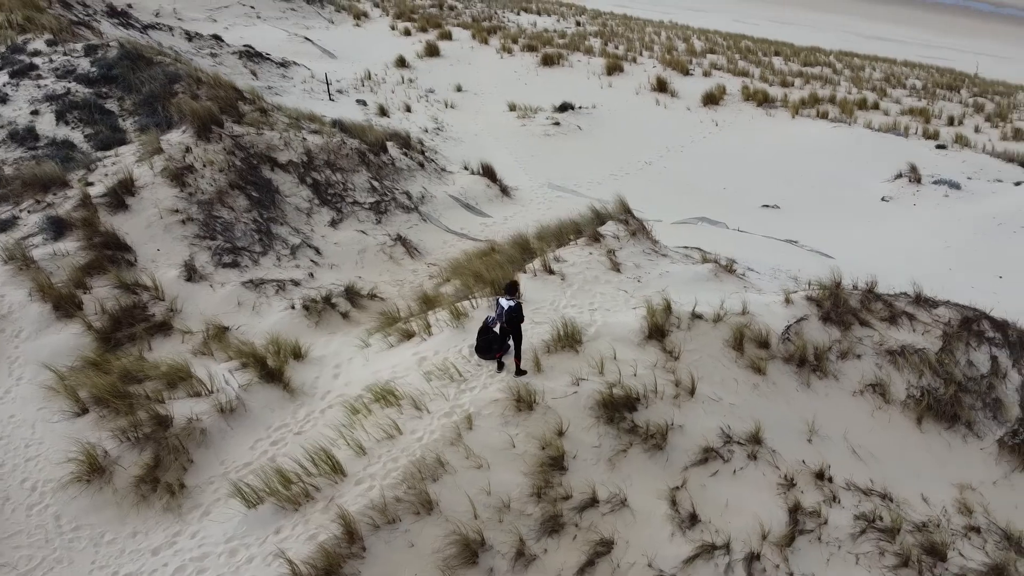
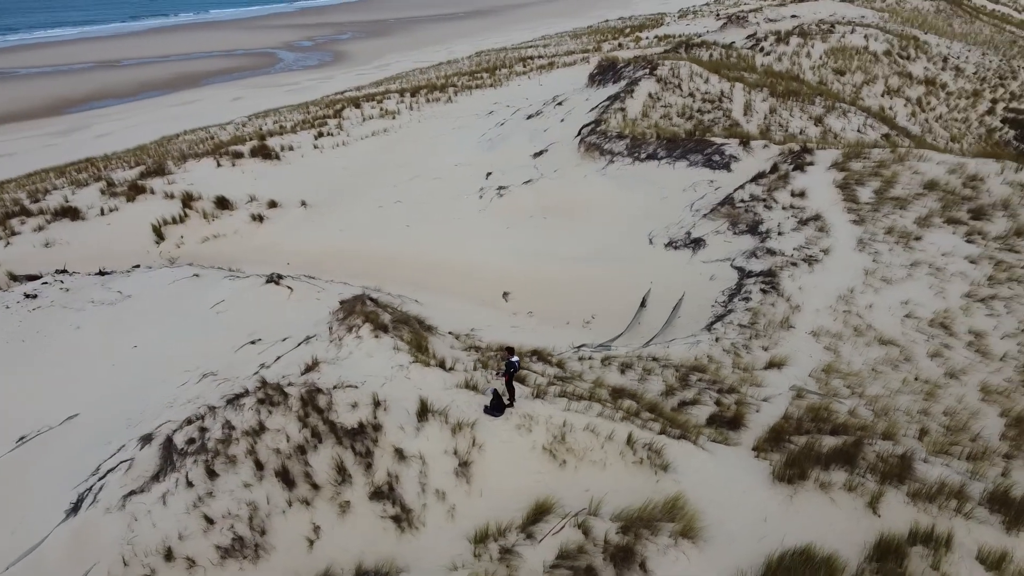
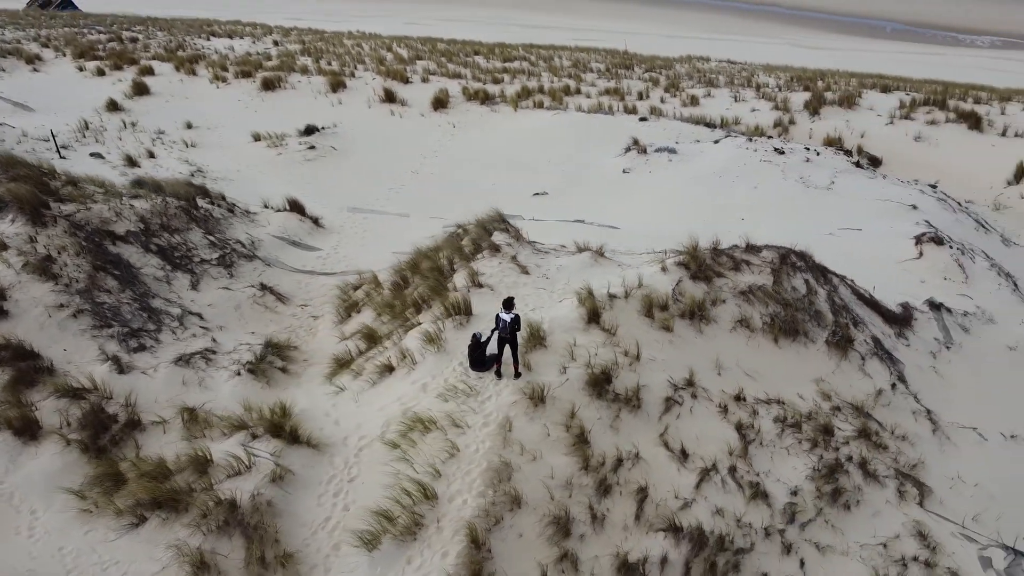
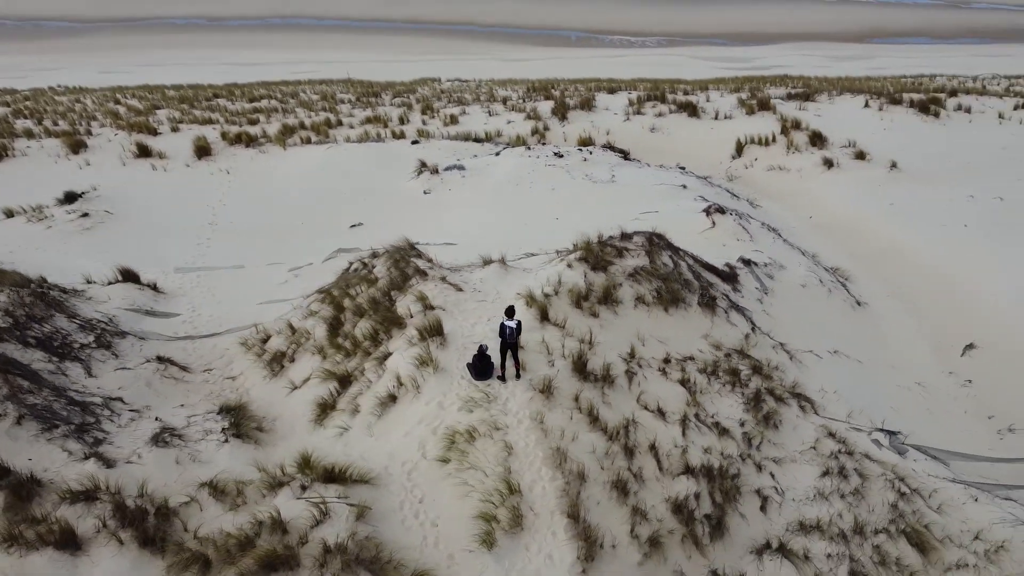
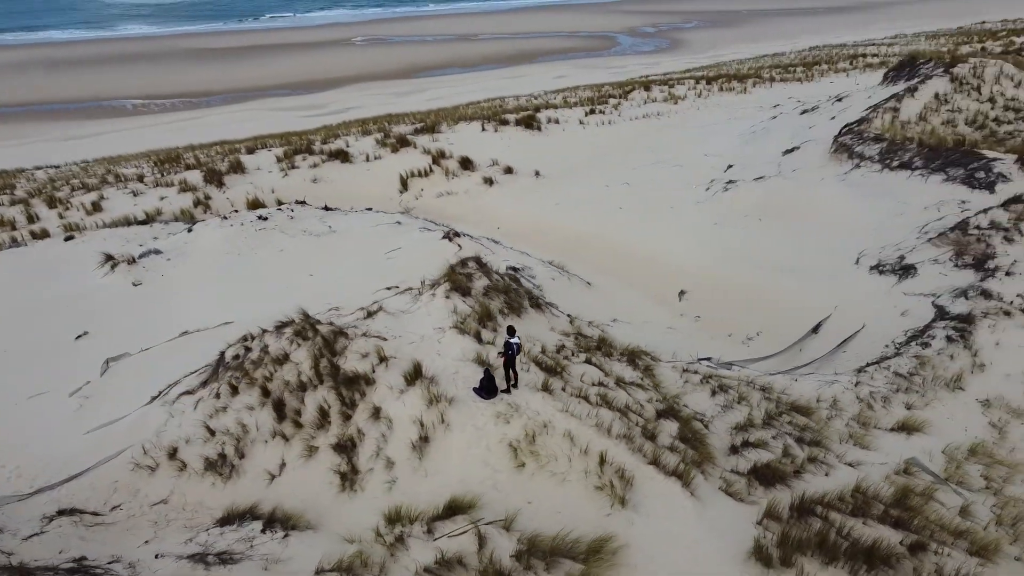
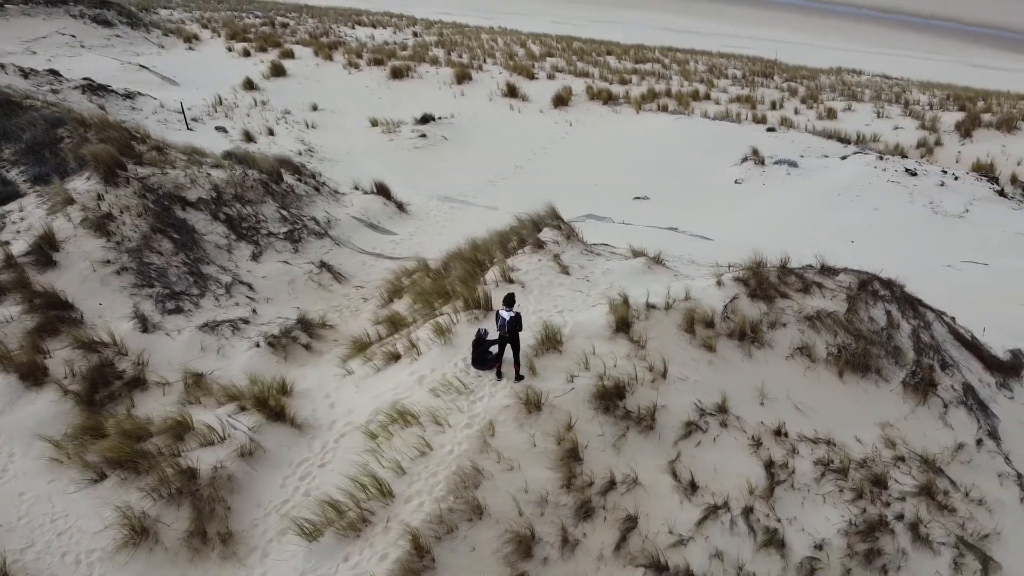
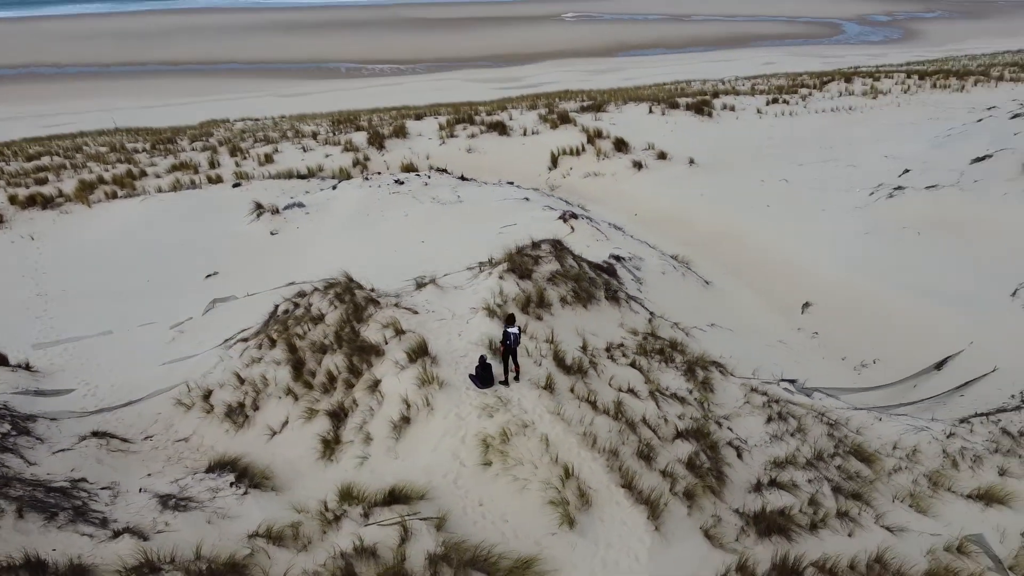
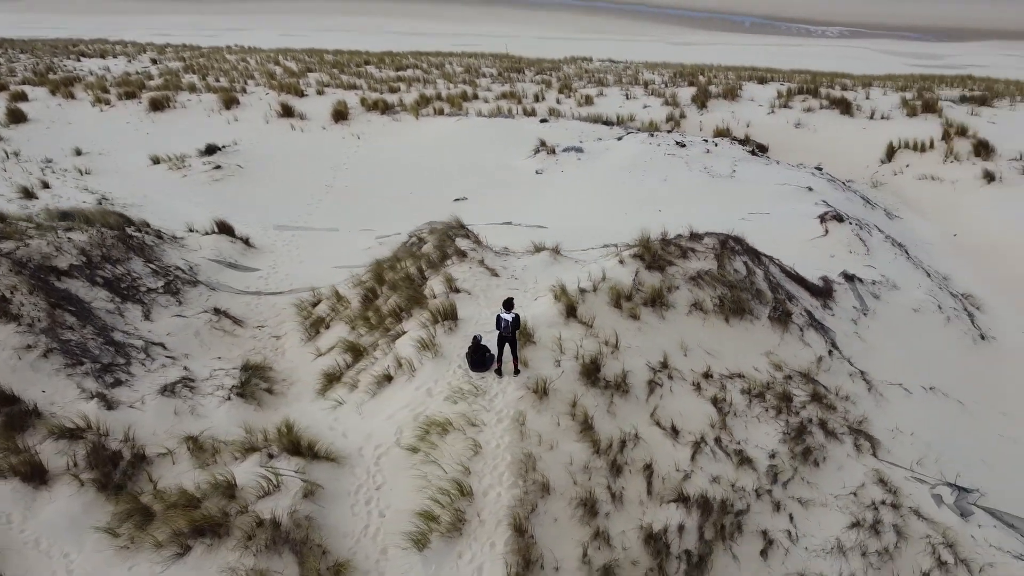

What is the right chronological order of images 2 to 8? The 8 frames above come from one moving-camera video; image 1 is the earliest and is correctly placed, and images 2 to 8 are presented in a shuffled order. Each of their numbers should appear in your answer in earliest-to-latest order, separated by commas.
6, 3, 8, 4, 7, 5, 2
